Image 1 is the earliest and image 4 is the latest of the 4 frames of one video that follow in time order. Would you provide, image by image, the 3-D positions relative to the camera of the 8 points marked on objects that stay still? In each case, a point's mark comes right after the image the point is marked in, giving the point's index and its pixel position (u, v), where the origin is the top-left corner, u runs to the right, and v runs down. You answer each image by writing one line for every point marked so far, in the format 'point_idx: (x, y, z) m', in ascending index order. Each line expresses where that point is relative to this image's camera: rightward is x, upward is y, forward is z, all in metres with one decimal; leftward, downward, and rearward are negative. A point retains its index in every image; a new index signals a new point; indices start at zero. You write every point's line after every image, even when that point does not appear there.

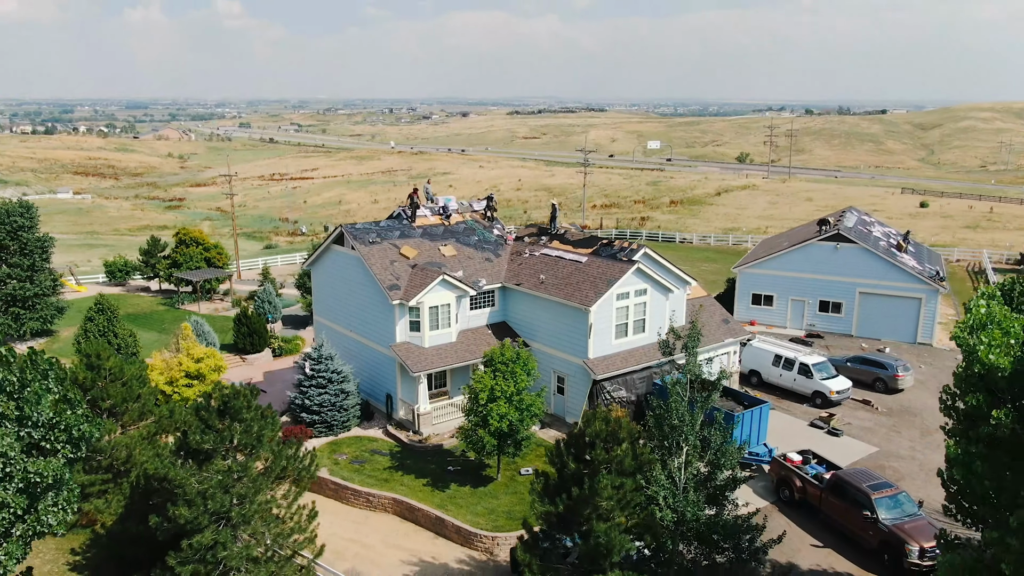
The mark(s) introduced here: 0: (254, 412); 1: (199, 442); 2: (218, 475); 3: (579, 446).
0: (-4.4, -2.1, +15.7) m
1: (-5.1, -2.5, +15.2) m
2: (-4.6, -3.0, +14.9) m
3: (+1.0, -2.4, +14.4) m
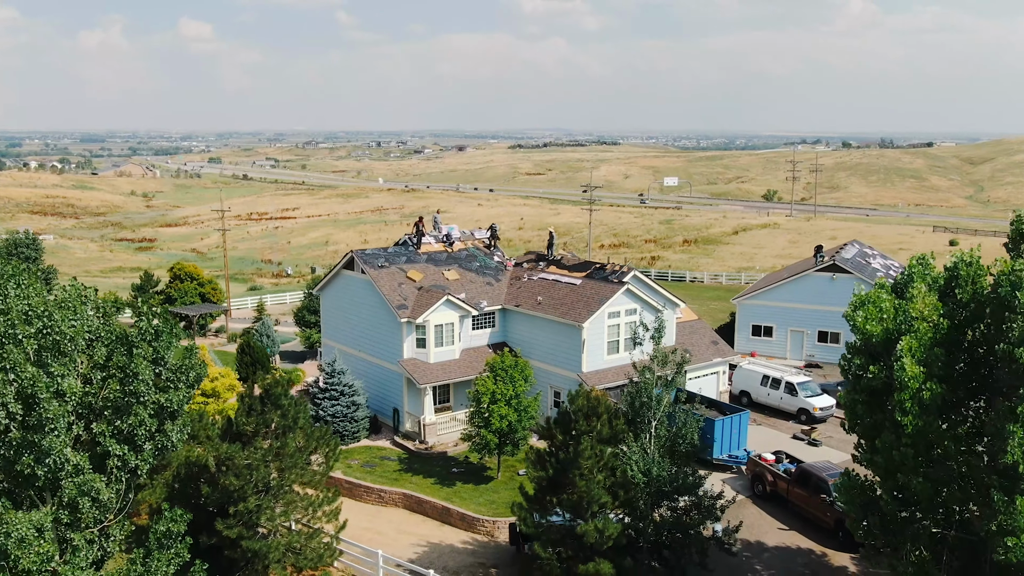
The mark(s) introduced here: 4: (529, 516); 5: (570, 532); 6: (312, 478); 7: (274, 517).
0: (-4.4, -2.2, +18.2) m
1: (-5.1, -2.6, +17.7) m
2: (-4.7, -3.1, +17.4) m
3: (+1.0, -2.4, +16.9) m
4: (+0.5, -4.4, +18.5) m
5: (+1.0, -4.3, +16.4) m
6: (-4.1, -4.3, +18.6) m
7: (-4.5, -4.3, +17.5) m
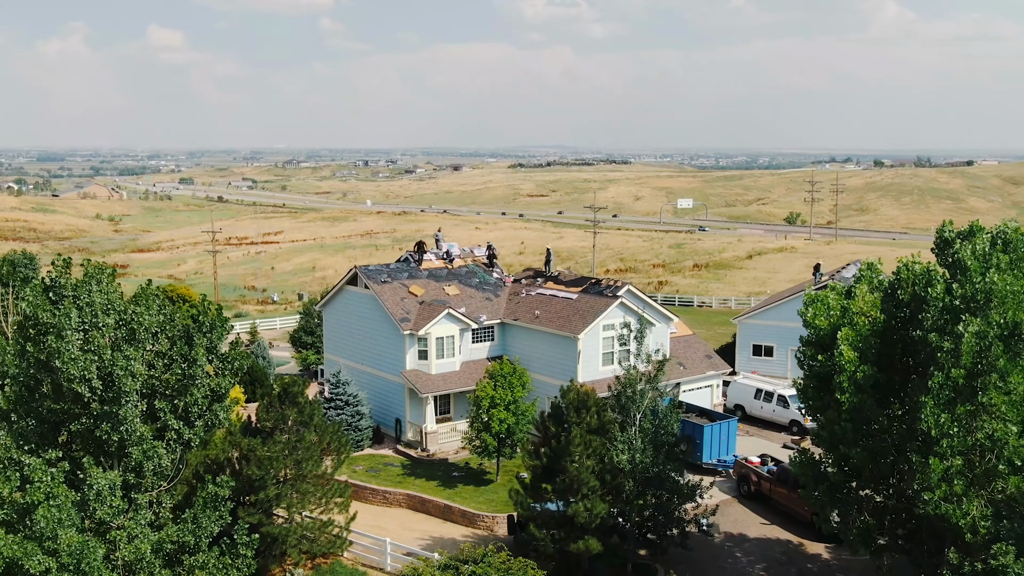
0: (-4.4, -2.4, +19.8) m
1: (-5.1, -2.7, +19.2) m
2: (-4.7, -3.2, +18.9) m
3: (+1.0, -2.6, +18.4) m
4: (+0.5, -4.6, +20.0) m
5: (+1.0, -4.5, +17.9) m
6: (-4.1, -4.5, +20.1) m
7: (-4.5, -4.4, +19.0) m
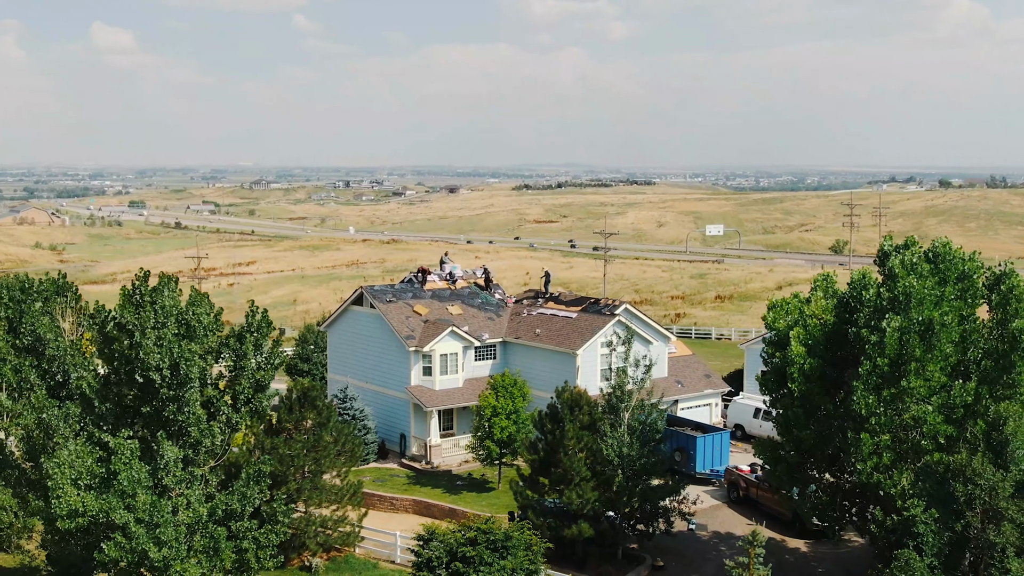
0: (-4.4, -2.7, +21.5) m
1: (-5.1, -3.0, +20.9) m
2: (-4.7, -3.5, +20.6) m
3: (+1.0, -2.9, +20.1) m
4: (+0.5, -4.9, +21.6) m
5: (+1.0, -4.7, +19.5) m
6: (-4.1, -4.8, +21.7) m
7: (-4.5, -4.7, +20.6) m
